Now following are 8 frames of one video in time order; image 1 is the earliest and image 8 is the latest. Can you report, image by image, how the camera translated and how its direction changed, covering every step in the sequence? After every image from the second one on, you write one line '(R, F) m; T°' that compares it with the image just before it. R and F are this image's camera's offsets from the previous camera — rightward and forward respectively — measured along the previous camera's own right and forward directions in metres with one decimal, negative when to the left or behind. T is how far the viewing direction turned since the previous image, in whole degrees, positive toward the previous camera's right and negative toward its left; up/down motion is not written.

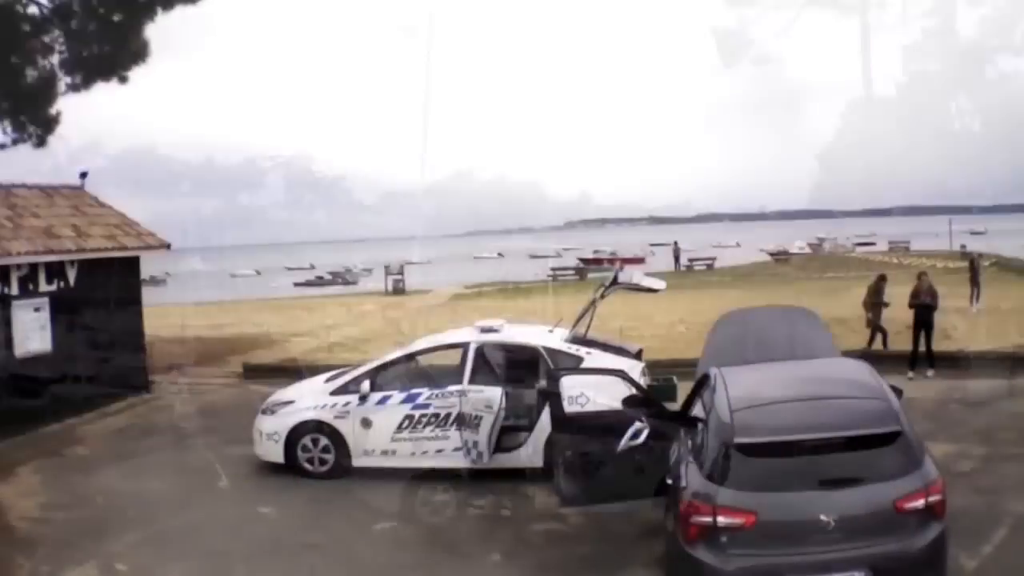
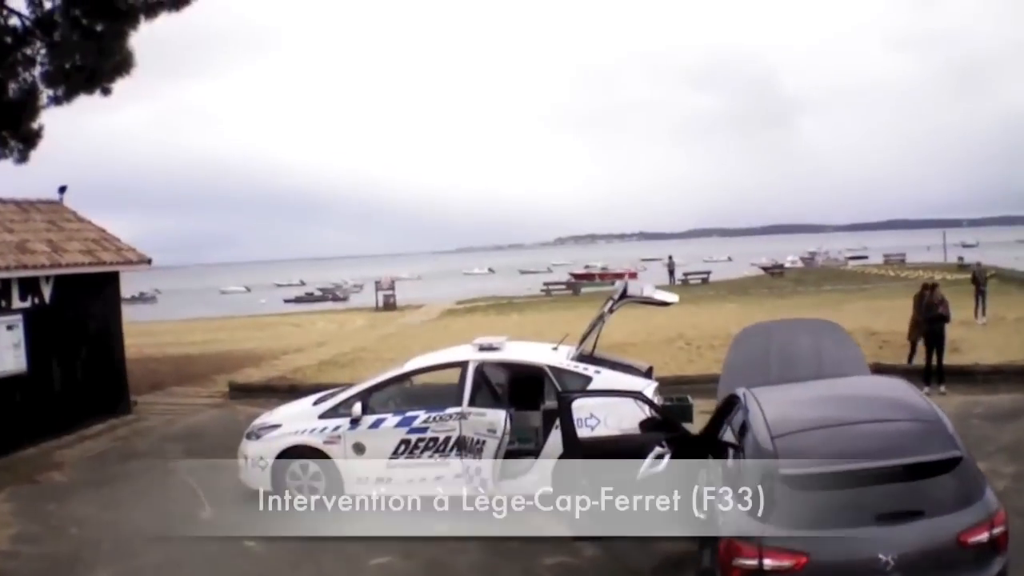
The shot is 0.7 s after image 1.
(-0.1, +0.5) m; +1°
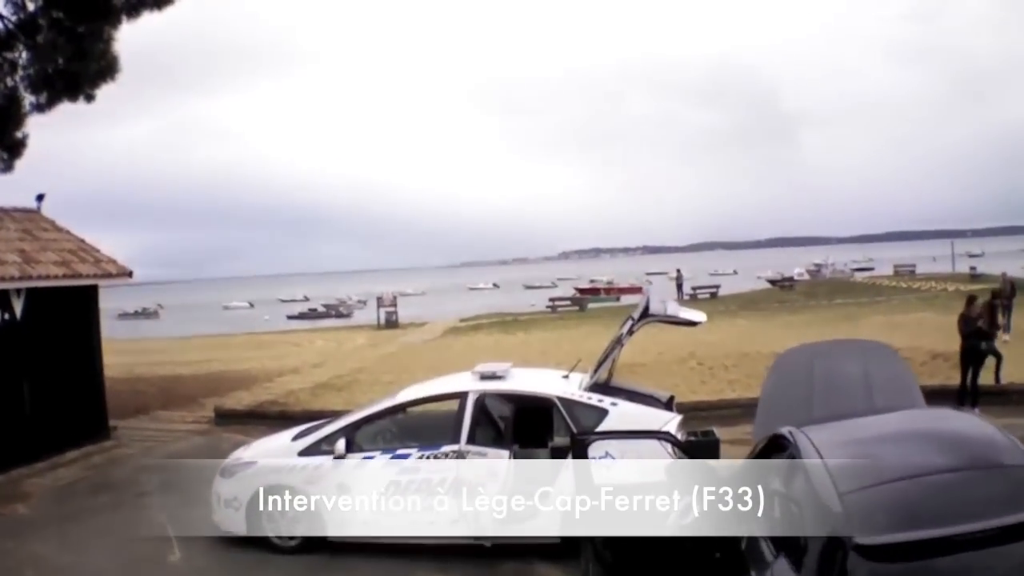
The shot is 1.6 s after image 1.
(0.0, +0.7) m; 0°
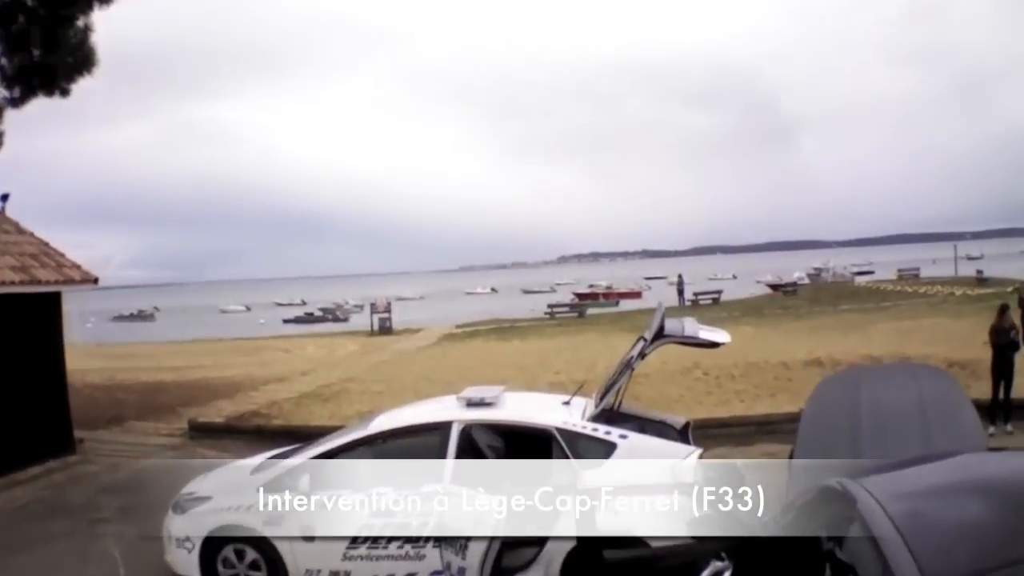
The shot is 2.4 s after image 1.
(0.0, +0.7) m; 0°
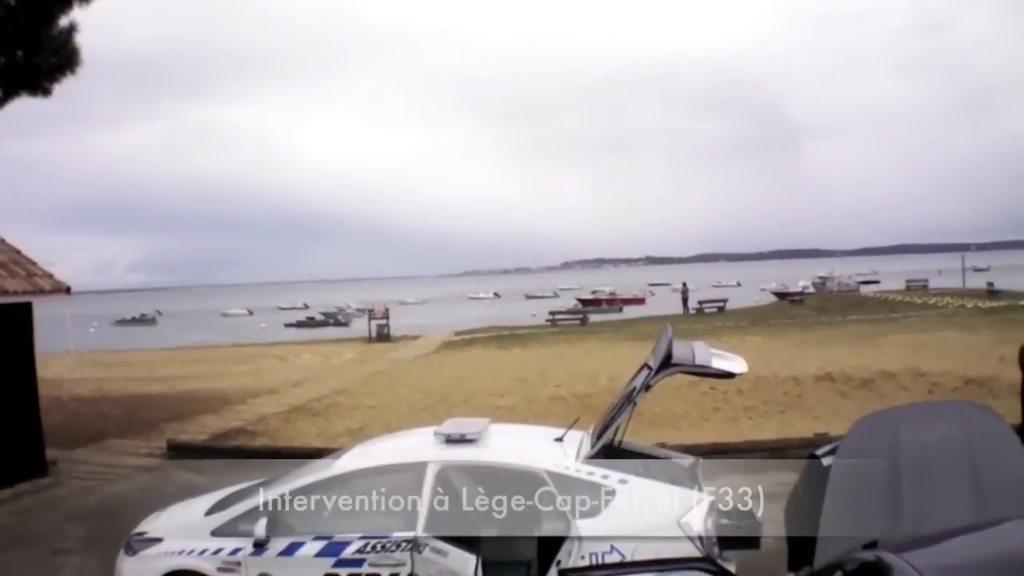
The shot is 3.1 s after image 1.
(+0.1, +0.6) m; 0°
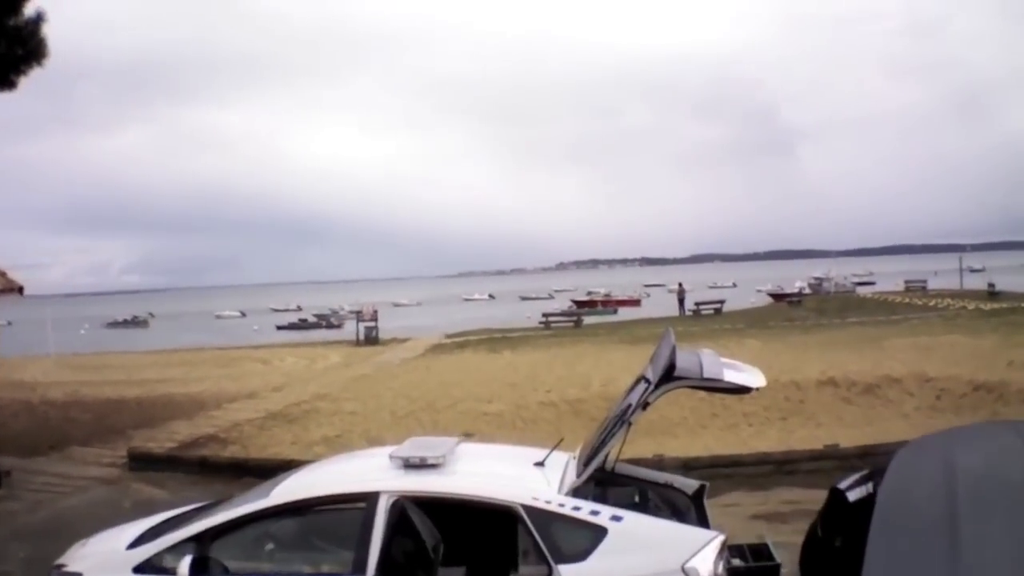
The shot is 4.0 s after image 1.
(+0.1, +0.7) m; 0°
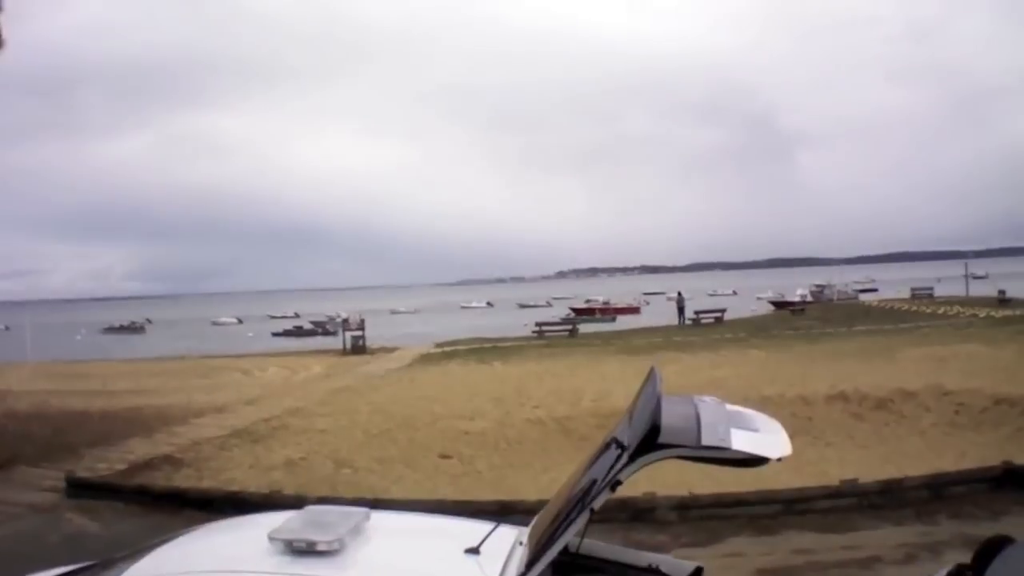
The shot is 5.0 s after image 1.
(+0.2, +0.9) m; 0°
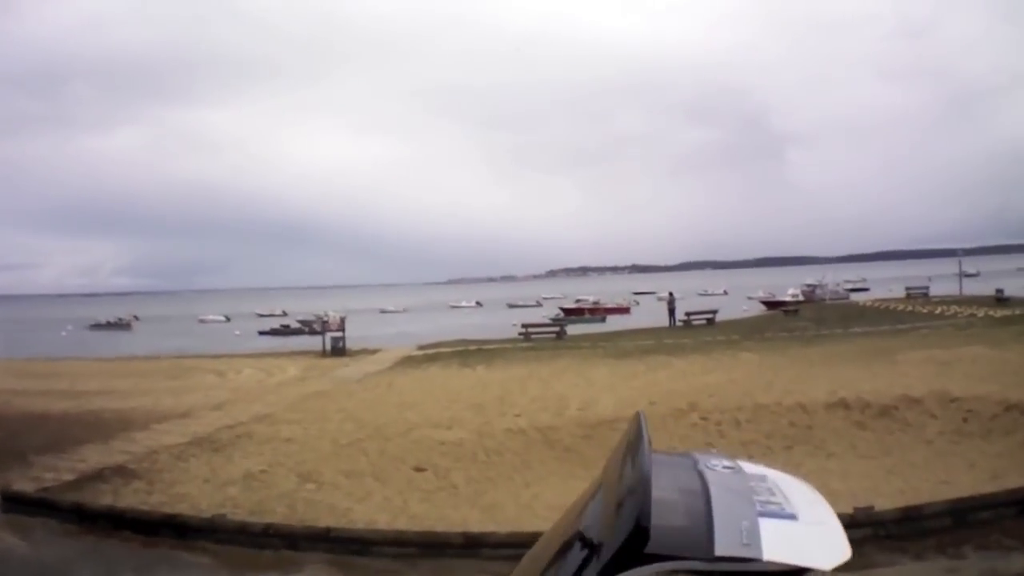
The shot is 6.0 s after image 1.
(+0.1, +0.7) m; +1°
